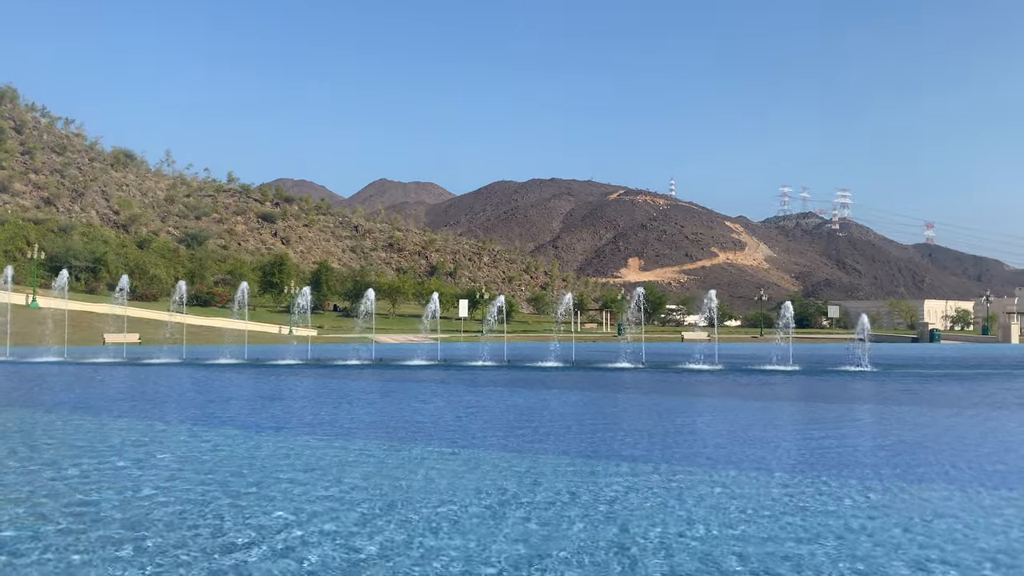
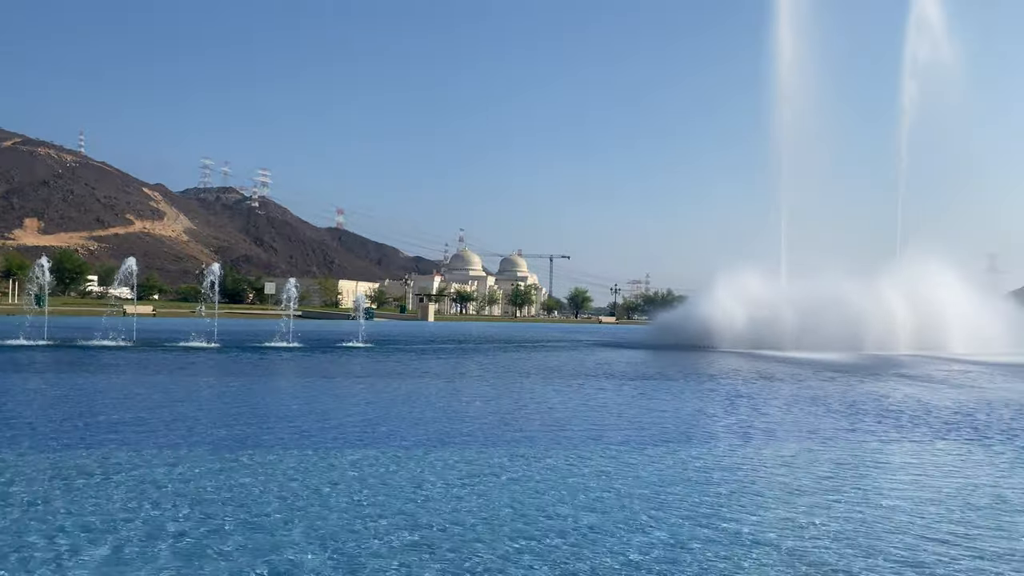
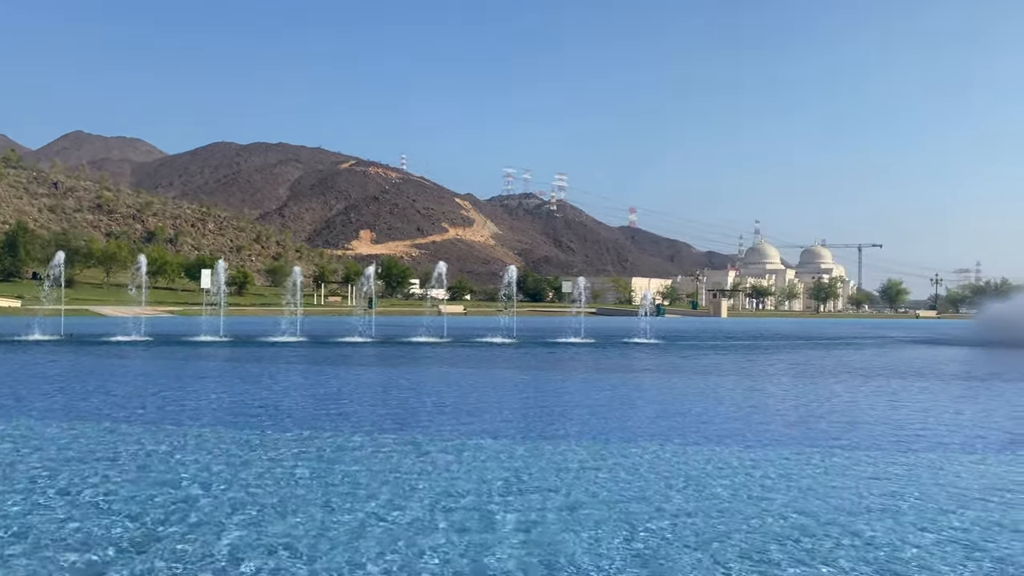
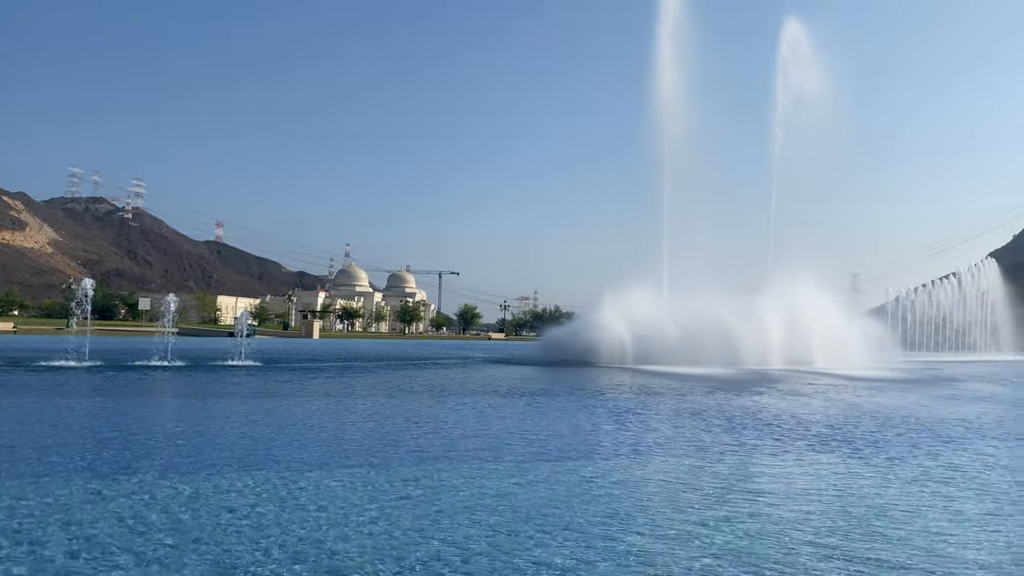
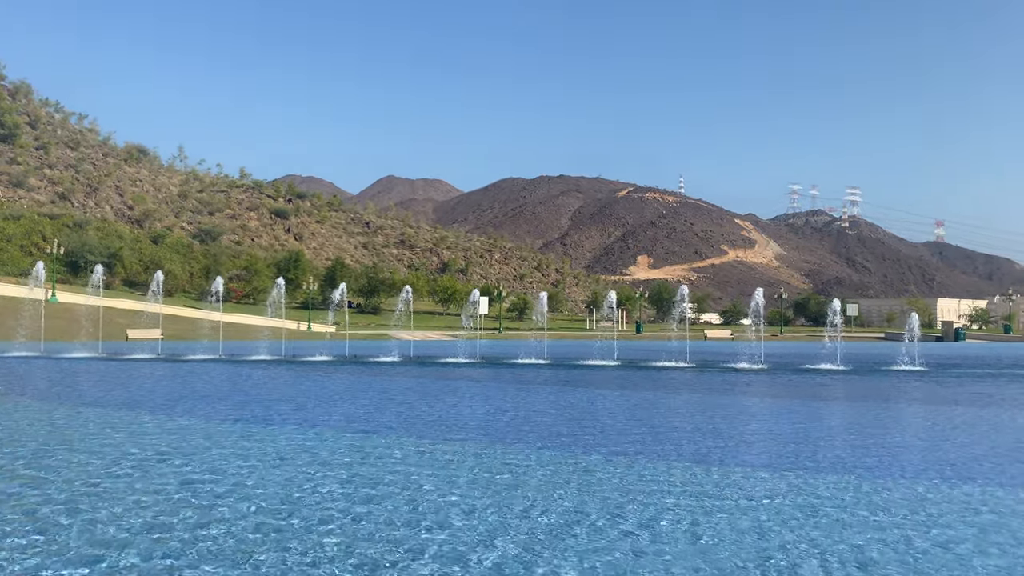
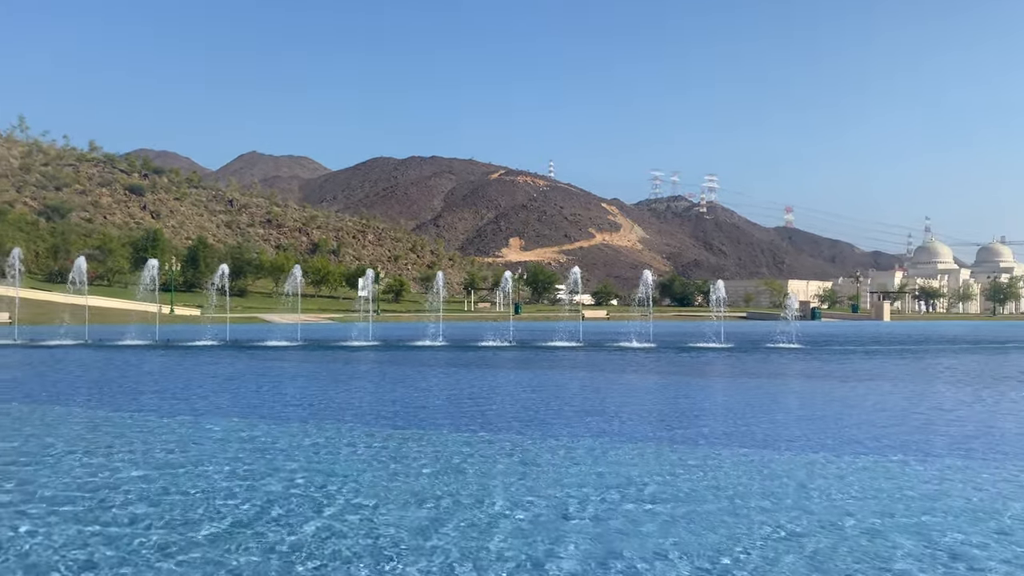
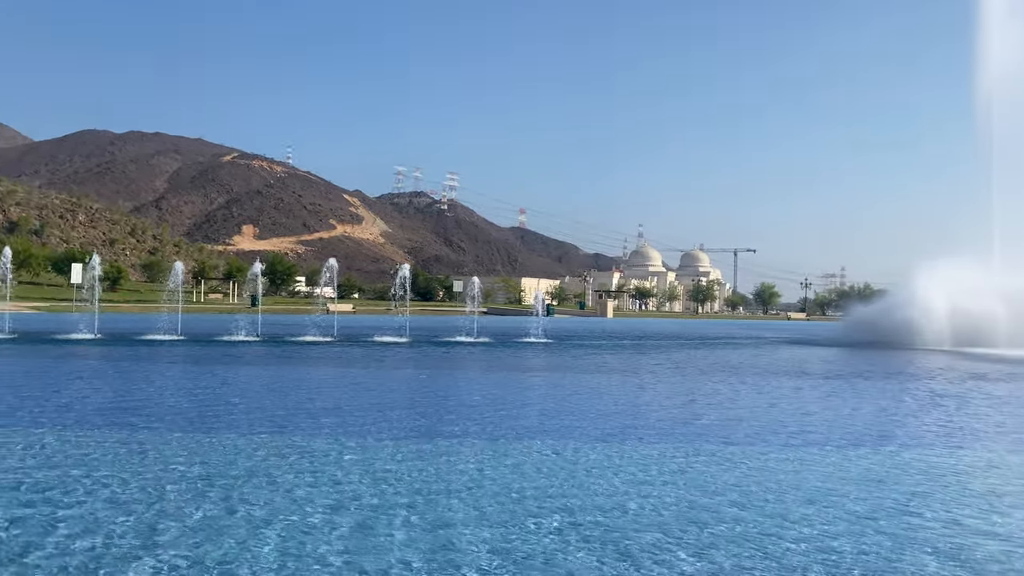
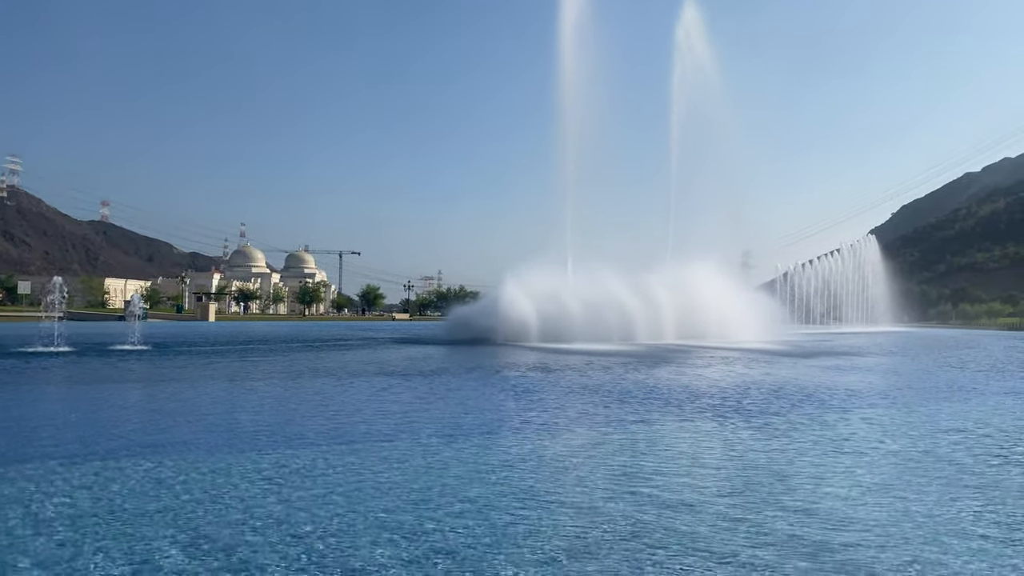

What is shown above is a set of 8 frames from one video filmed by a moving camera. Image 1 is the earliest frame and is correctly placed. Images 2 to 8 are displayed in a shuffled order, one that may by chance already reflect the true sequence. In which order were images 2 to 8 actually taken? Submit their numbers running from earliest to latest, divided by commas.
5, 6, 3, 7, 2, 4, 8
